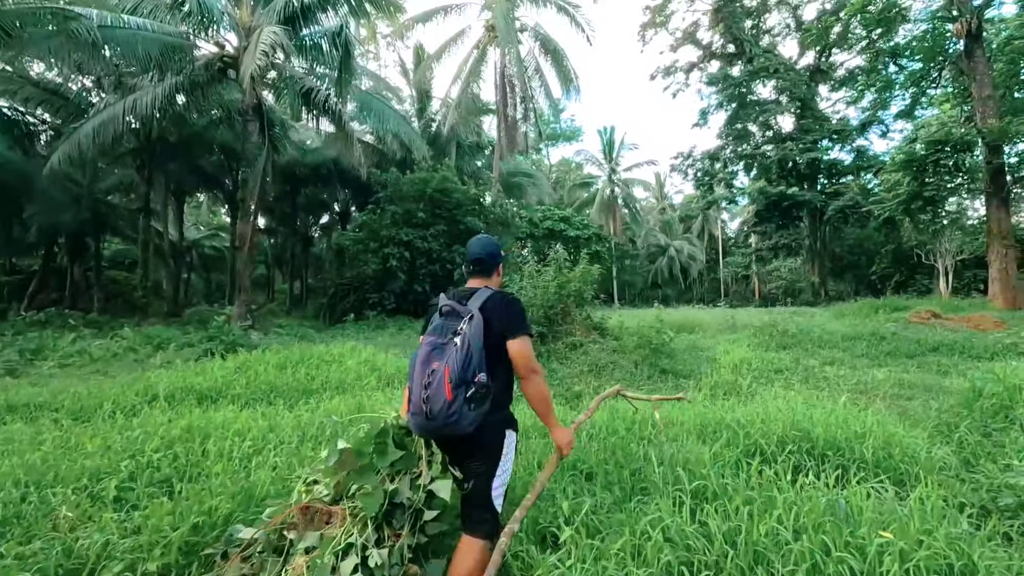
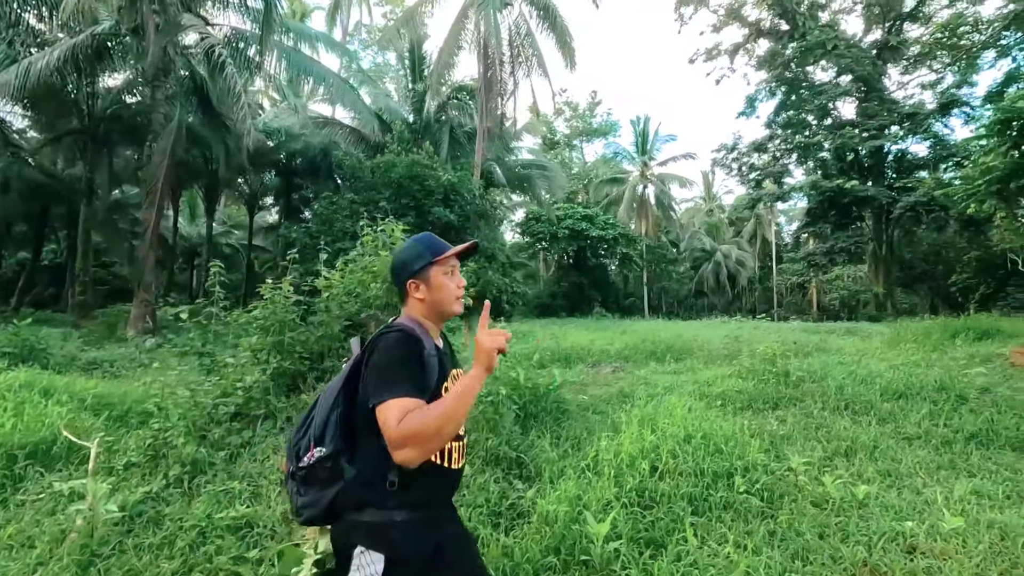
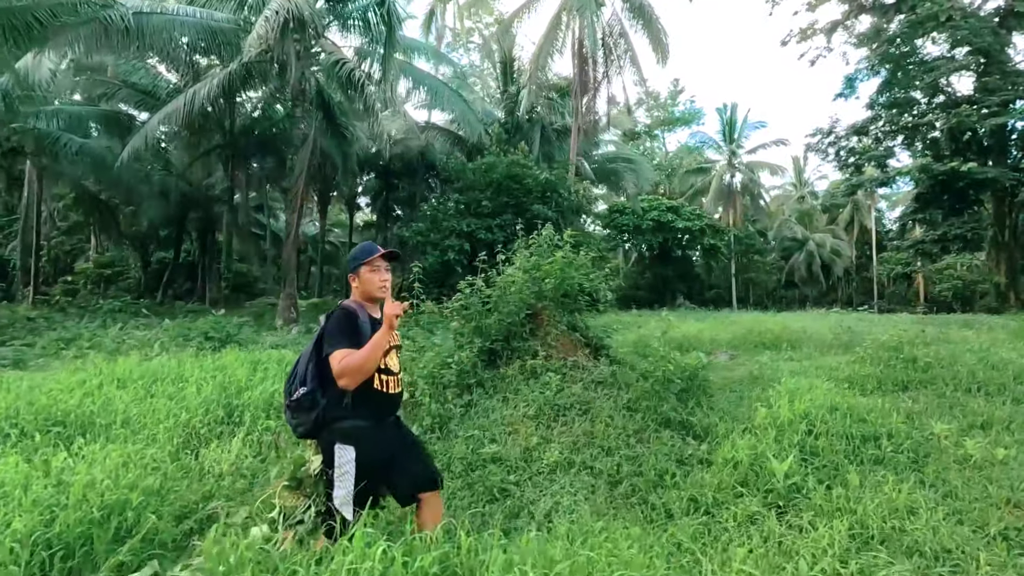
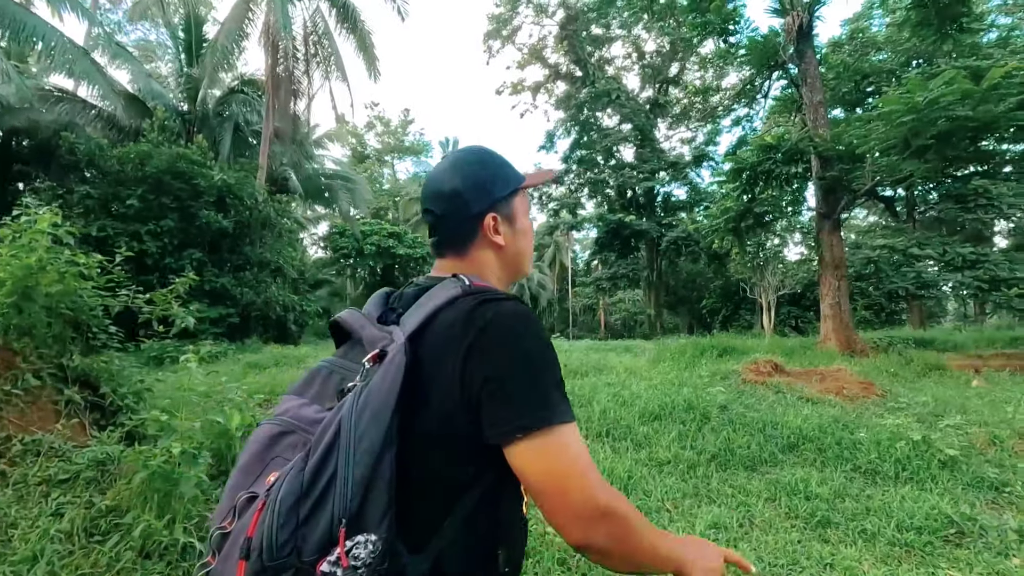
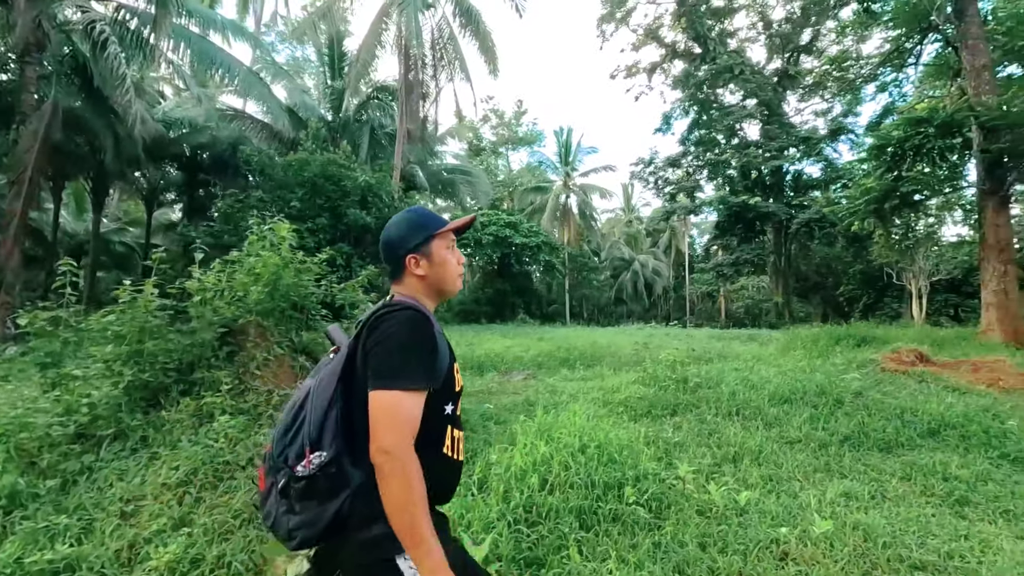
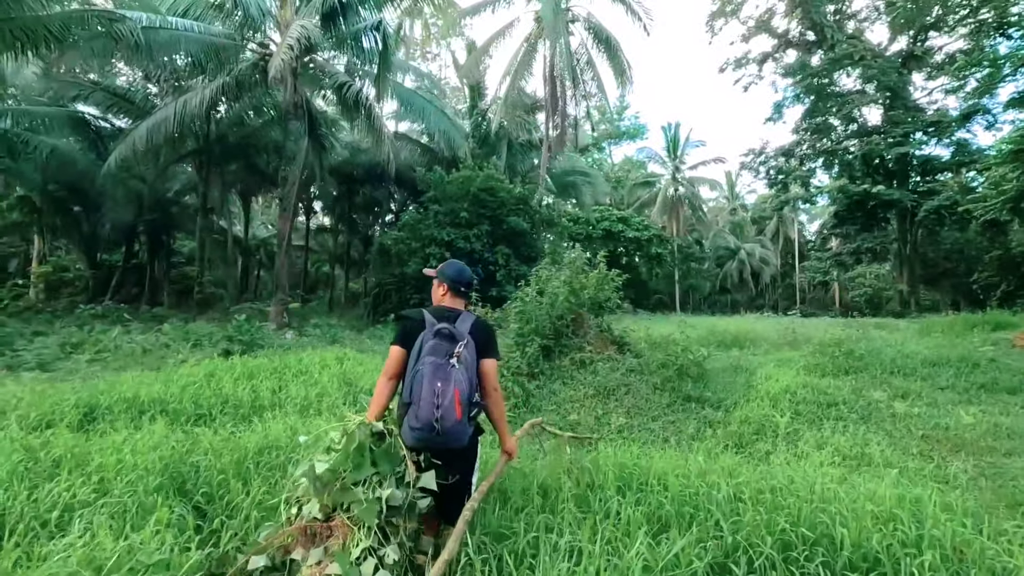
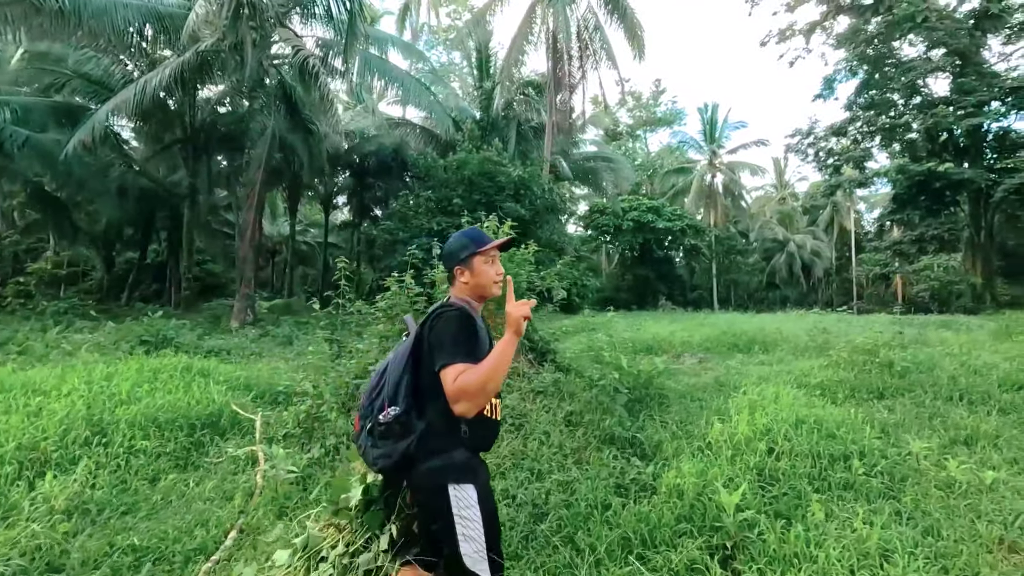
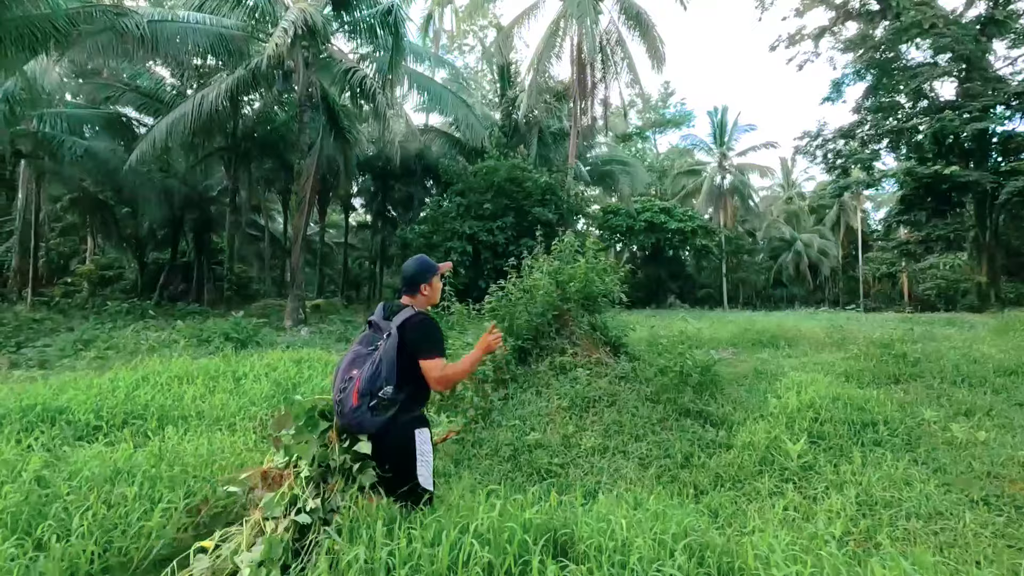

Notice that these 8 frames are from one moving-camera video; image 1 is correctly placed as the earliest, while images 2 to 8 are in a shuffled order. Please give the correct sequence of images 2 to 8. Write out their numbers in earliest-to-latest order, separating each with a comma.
6, 8, 3, 7, 2, 5, 4
